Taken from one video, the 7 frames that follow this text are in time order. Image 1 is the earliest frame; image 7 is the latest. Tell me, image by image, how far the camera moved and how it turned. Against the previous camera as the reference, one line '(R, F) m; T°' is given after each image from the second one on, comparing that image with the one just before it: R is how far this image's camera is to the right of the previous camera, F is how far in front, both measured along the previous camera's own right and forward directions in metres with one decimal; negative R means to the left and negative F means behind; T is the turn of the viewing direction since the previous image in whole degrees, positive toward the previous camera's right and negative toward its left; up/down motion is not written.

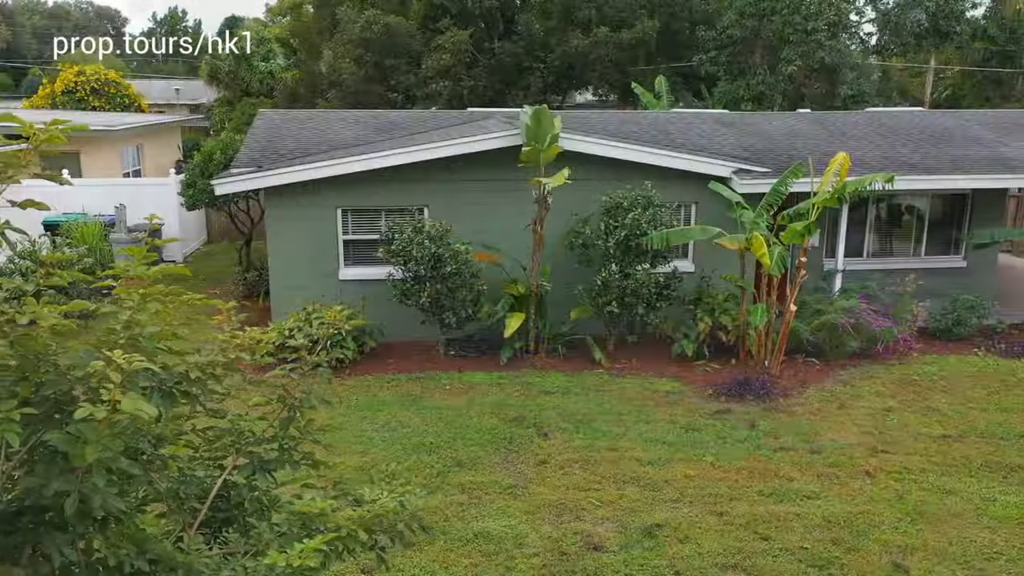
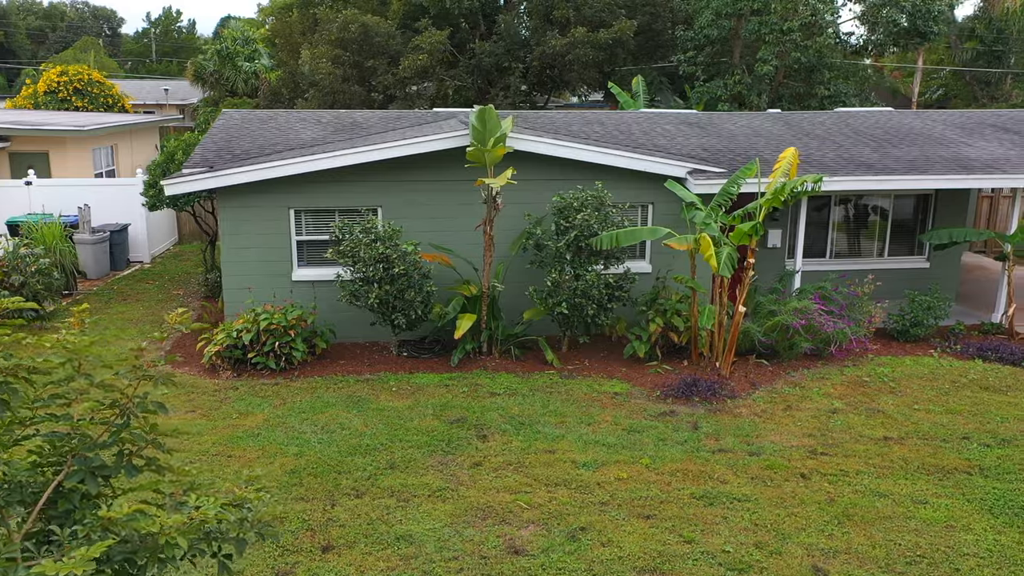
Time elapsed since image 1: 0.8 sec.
(+0.6, 0.0) m; 0°
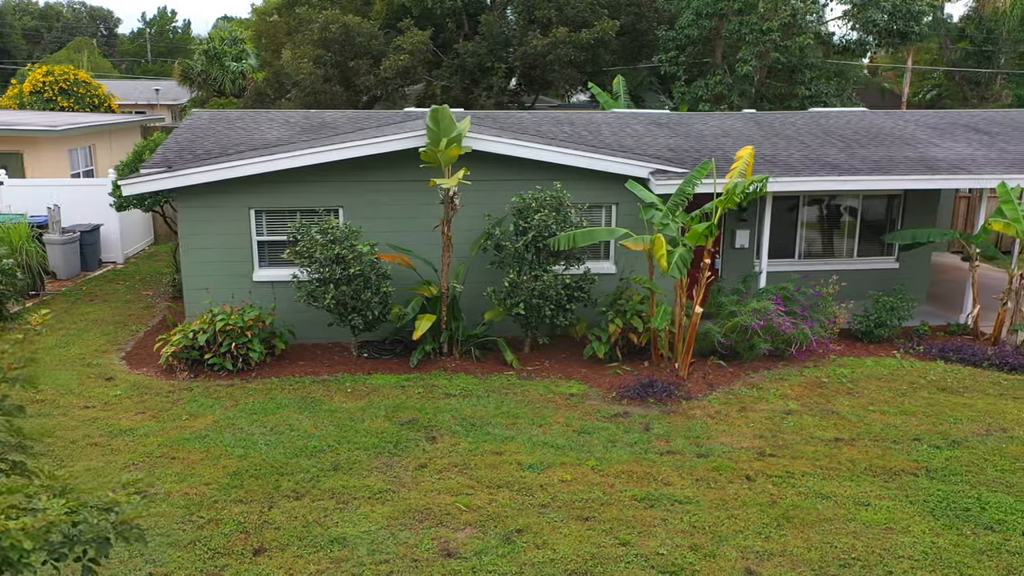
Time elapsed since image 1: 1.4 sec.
(+0.5, 0.0) m; 0°
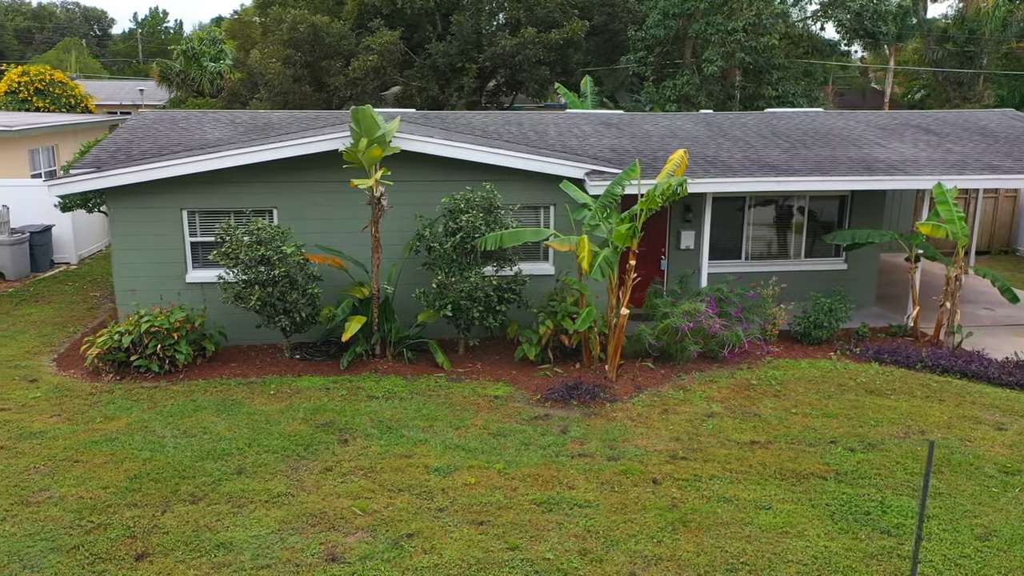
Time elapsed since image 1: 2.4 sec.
(+0.8, +0.1) m; 0°
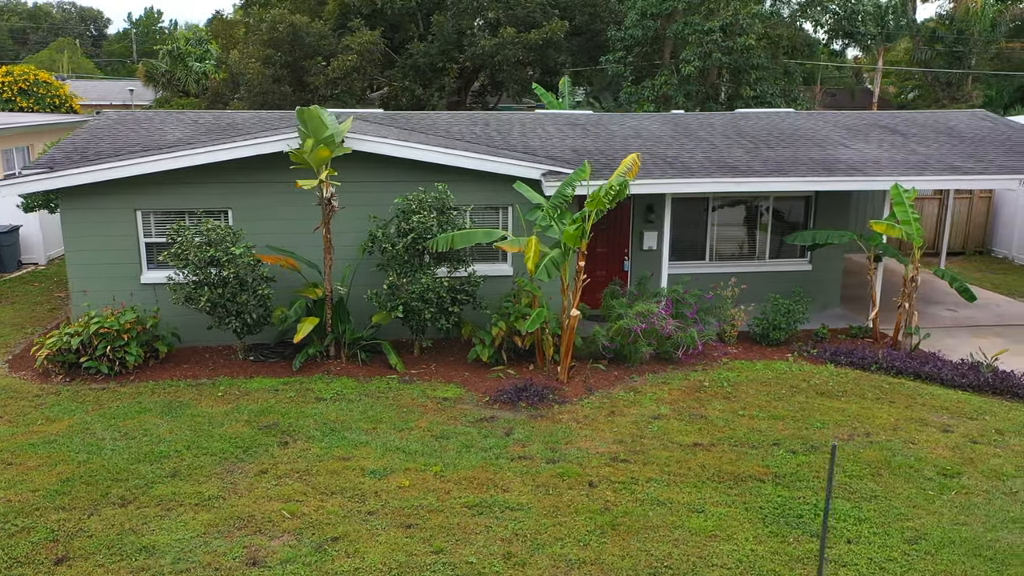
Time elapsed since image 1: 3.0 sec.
(+0.6, 0.0) m; 0°
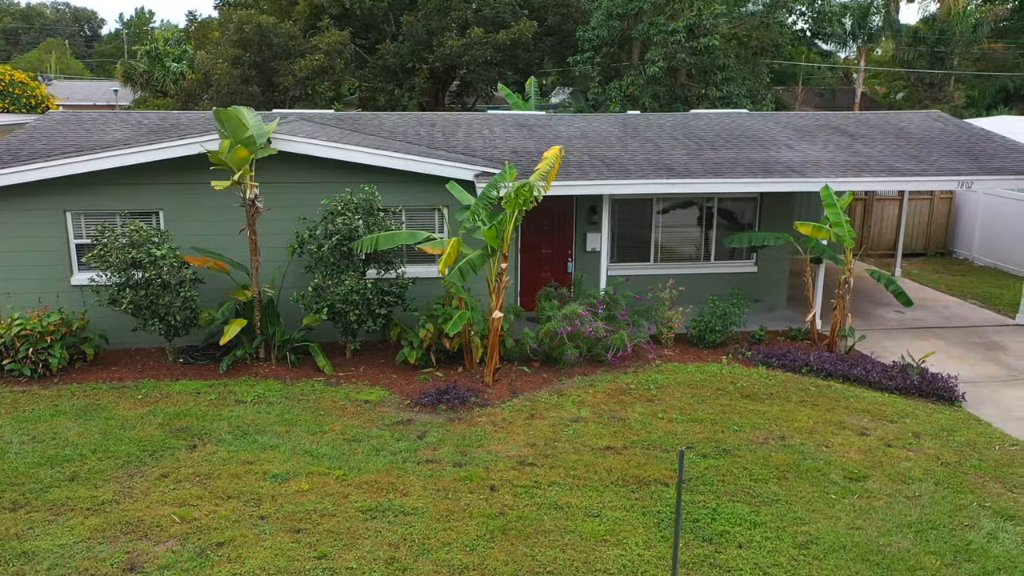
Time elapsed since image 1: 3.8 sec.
(+0.8, +0.1) m; 0°
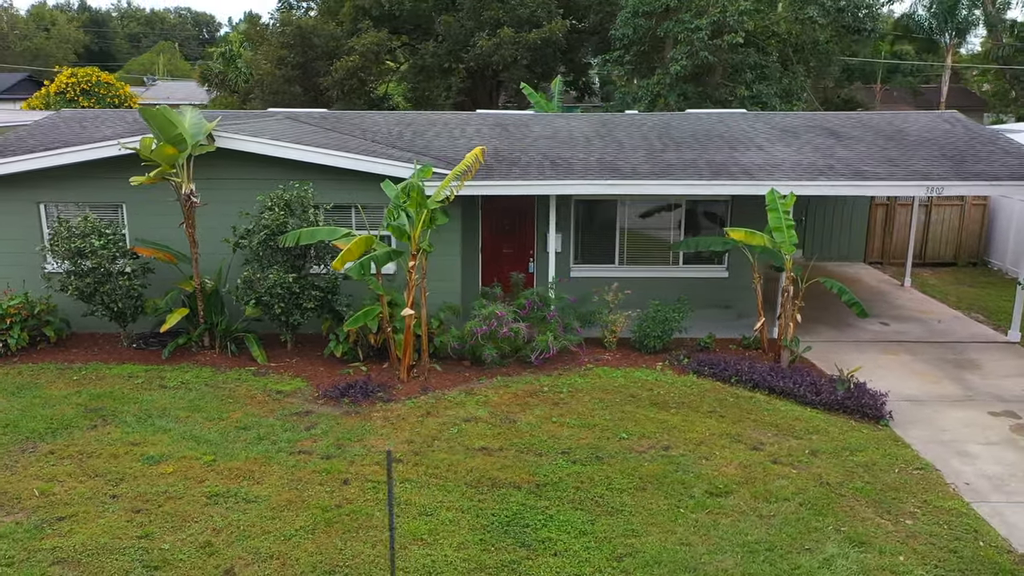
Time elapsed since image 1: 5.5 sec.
(+2.1, +0.1) m; -7°
